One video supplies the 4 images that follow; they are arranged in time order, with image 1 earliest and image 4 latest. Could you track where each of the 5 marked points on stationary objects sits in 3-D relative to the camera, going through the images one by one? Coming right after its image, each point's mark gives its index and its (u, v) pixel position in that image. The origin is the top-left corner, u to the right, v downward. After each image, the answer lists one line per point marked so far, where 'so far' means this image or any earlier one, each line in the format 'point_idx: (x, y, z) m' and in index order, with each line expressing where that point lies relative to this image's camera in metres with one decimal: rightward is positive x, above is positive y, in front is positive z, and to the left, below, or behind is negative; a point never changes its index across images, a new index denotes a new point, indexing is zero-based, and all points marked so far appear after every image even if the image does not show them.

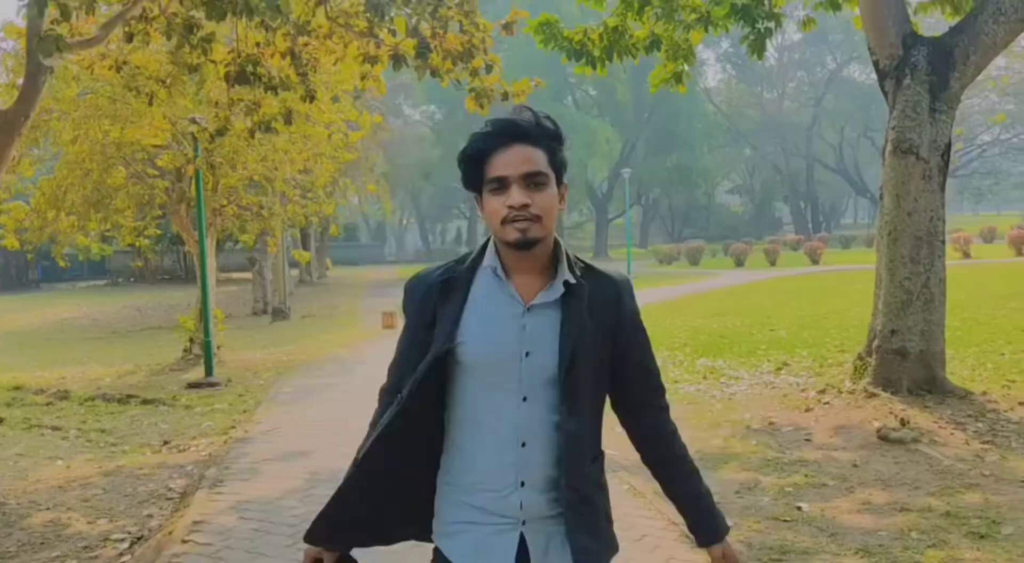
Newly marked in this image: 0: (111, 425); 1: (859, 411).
0: (-4.1, -1.5, +9.5) m
1: (+2.8, -1.1, +7.6) m
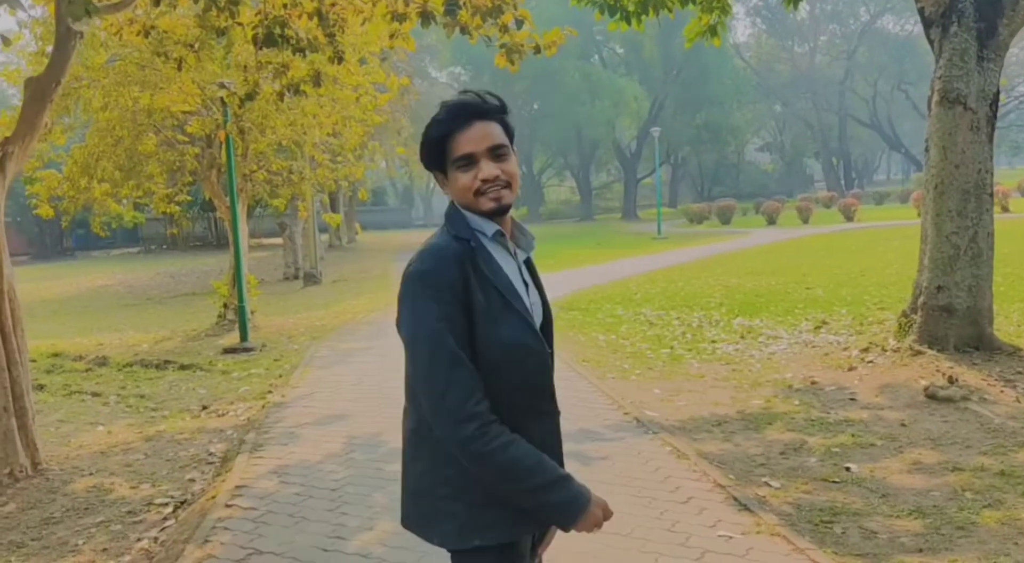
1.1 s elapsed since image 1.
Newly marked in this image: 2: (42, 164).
0: (-3.8, -1.1, +9.6) m
1: (+3.1, -0.7, +7.4) m
2: (-7.2, +1.8, +14.2) m
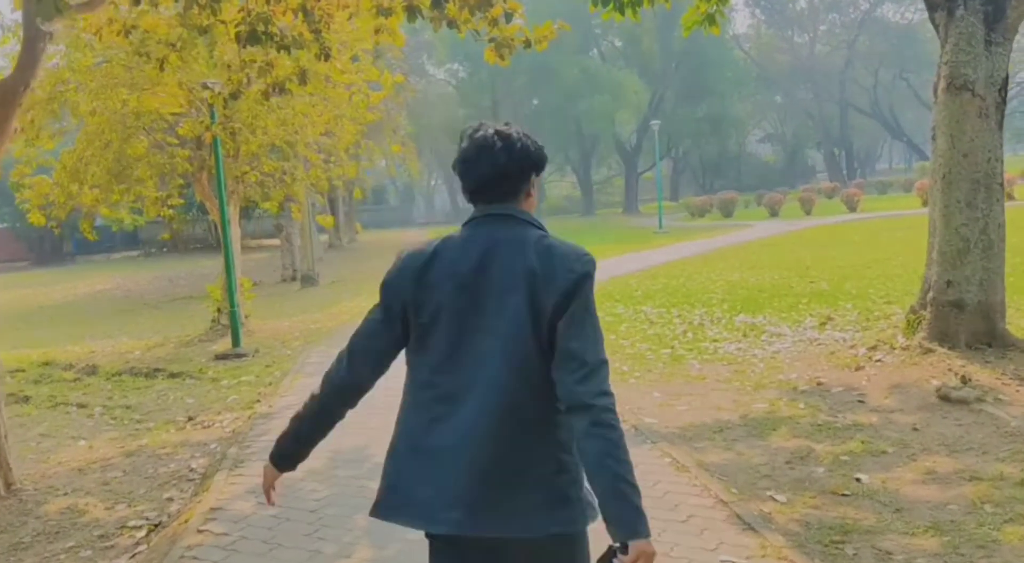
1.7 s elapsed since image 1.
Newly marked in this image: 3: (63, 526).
0: (-3.8, -1.2, +9.3) m
1: (+3.1, -0.7, +7.1) m
2: (-7.3, +1.7, +13.9) m
3: (-2.6, -1.4, +5.4) m
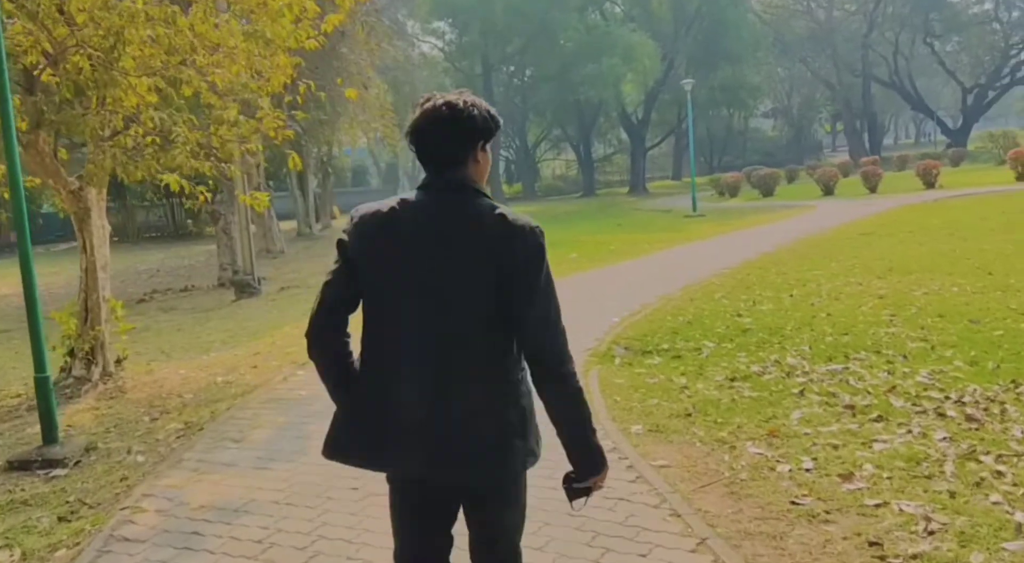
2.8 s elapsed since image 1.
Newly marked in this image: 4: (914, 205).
0: (-3.4, -1.5, +3.9) m
1: (+3.5, -1.0, +1.8) m
2: (-7.0, +1.4, +8.4) m
3: (-2.2, -1.8, 0.0) m
4: (+8.7, +1.6, +20.2) m
